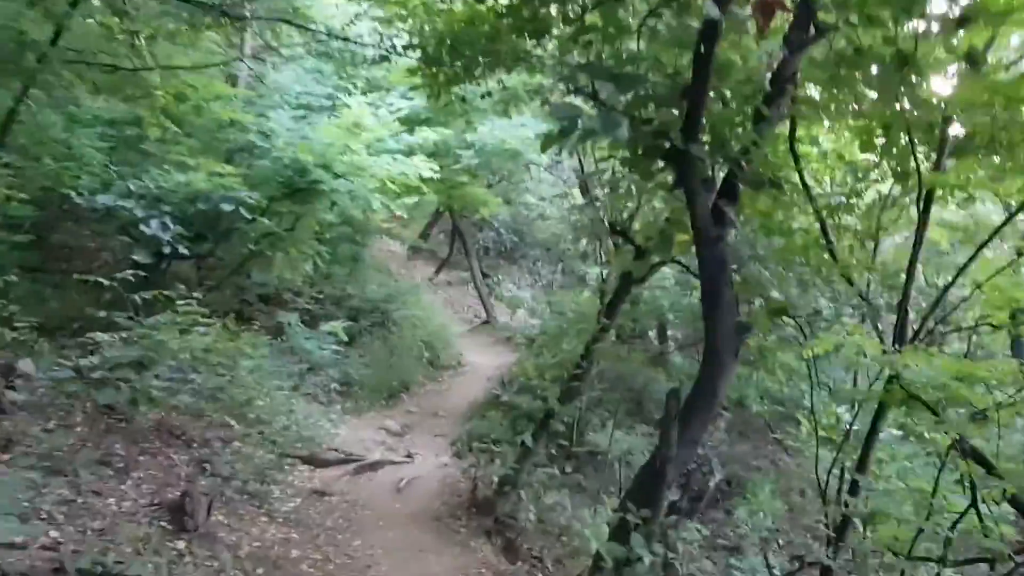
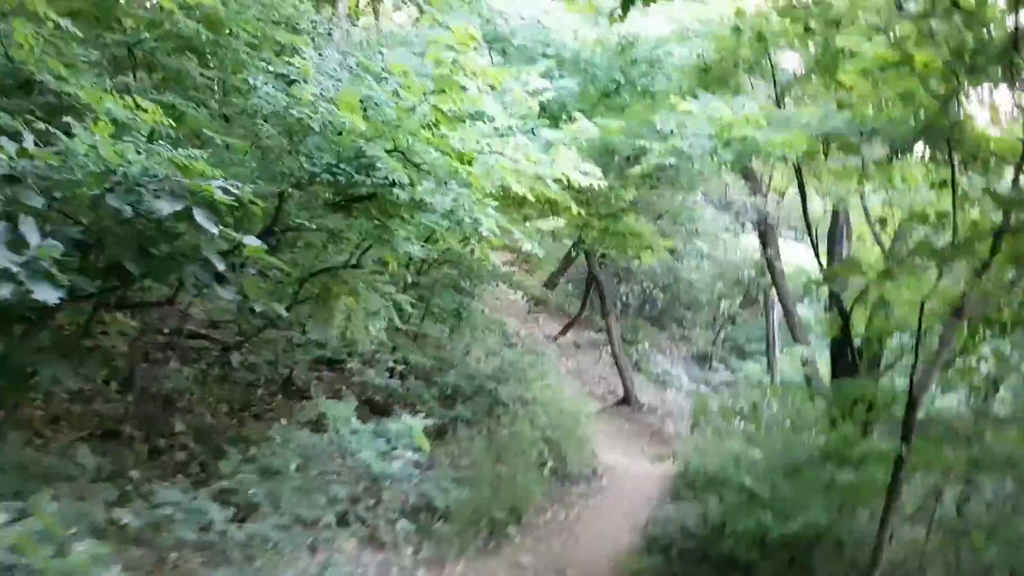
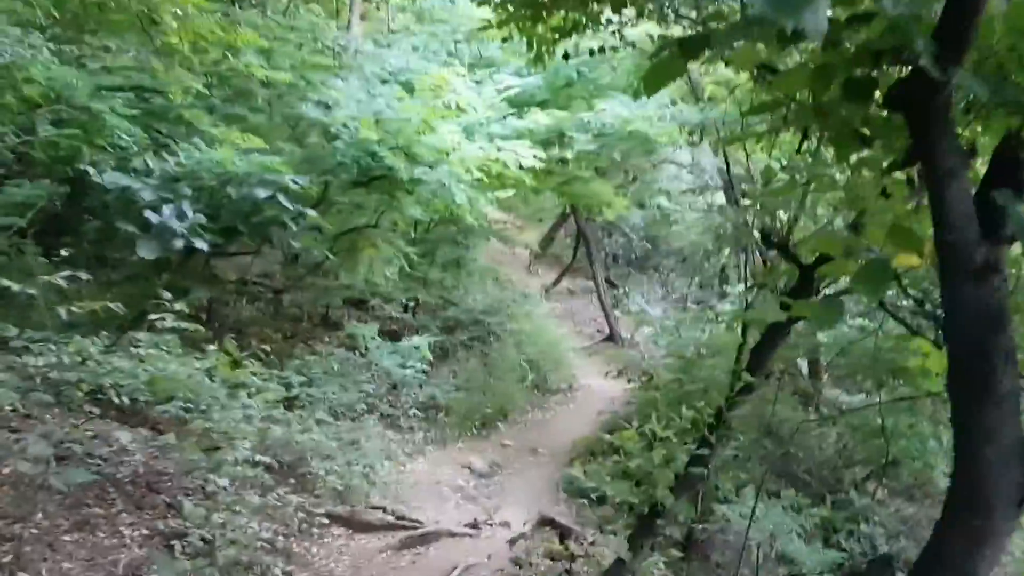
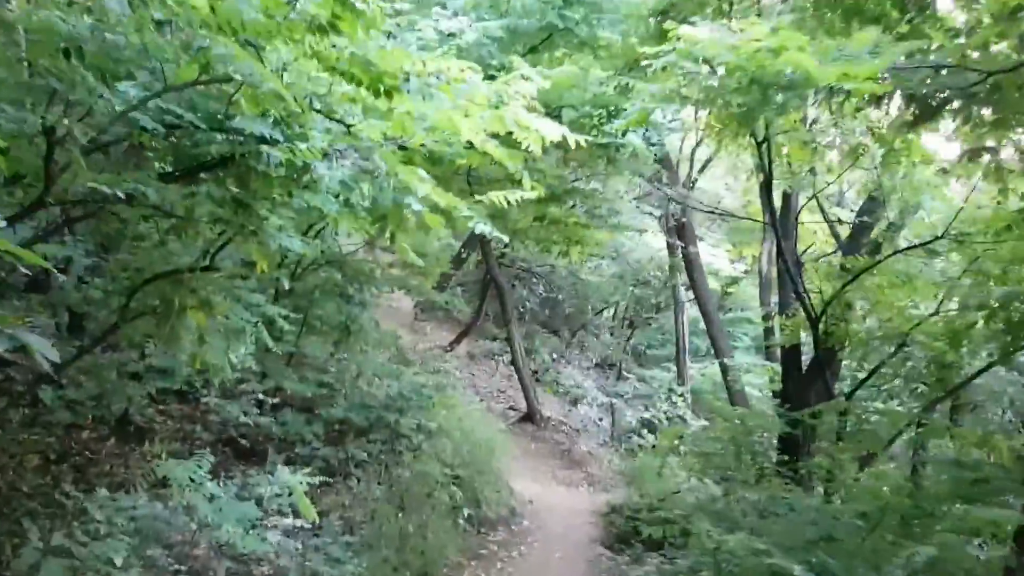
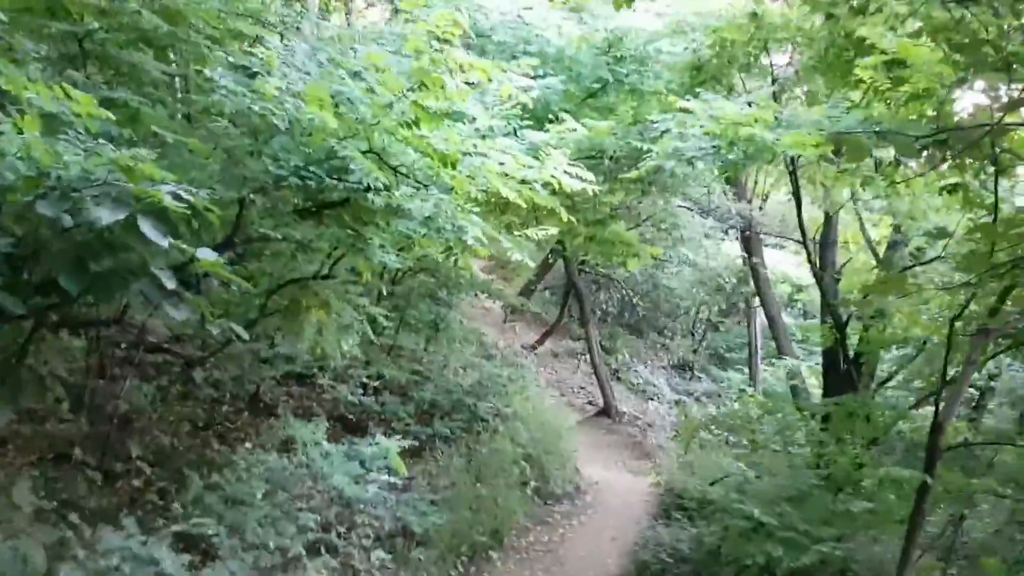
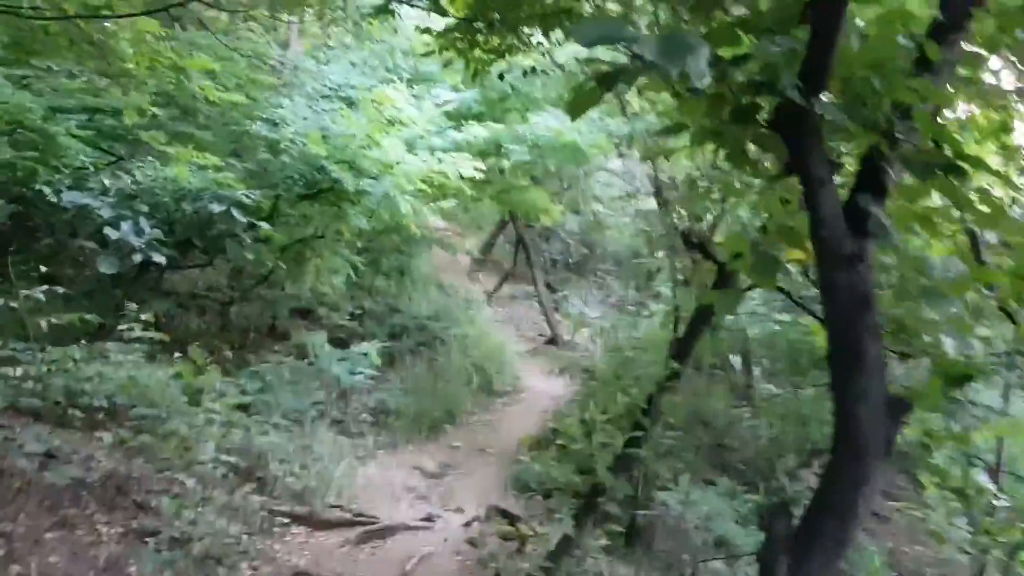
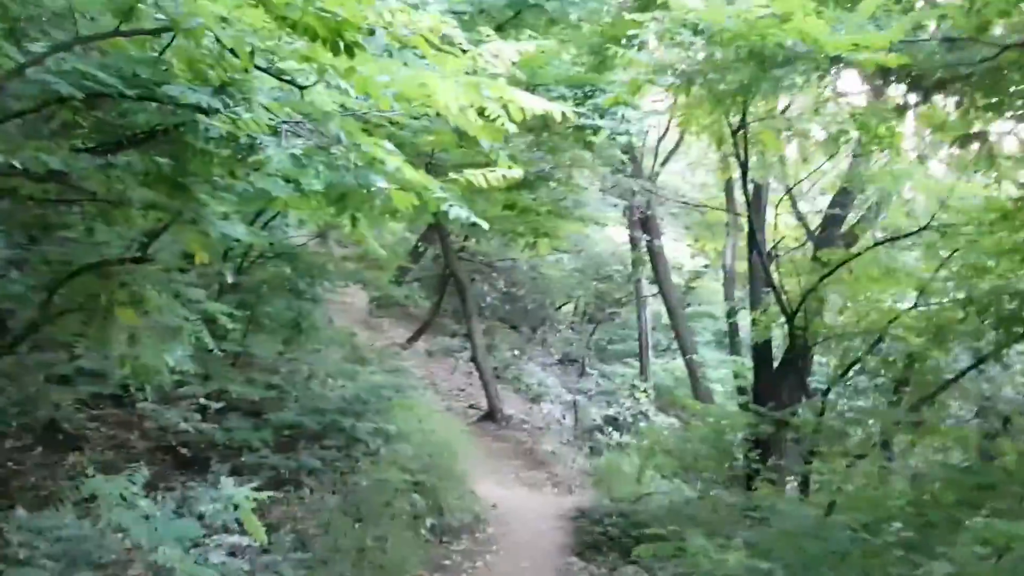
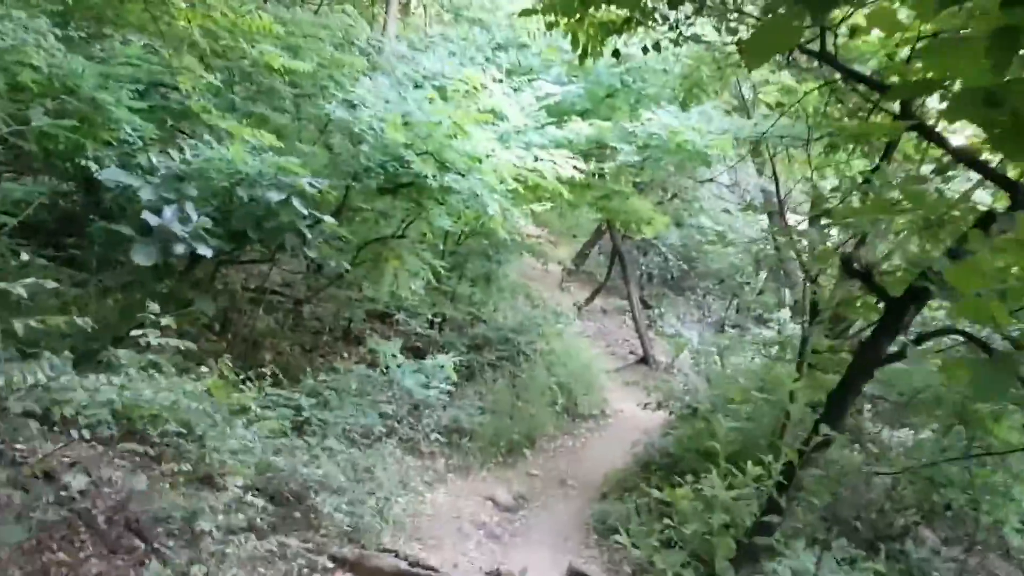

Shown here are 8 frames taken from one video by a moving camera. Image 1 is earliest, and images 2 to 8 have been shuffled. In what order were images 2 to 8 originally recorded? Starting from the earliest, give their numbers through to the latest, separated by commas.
6, 3, 8, 2, 5, 4, 7
